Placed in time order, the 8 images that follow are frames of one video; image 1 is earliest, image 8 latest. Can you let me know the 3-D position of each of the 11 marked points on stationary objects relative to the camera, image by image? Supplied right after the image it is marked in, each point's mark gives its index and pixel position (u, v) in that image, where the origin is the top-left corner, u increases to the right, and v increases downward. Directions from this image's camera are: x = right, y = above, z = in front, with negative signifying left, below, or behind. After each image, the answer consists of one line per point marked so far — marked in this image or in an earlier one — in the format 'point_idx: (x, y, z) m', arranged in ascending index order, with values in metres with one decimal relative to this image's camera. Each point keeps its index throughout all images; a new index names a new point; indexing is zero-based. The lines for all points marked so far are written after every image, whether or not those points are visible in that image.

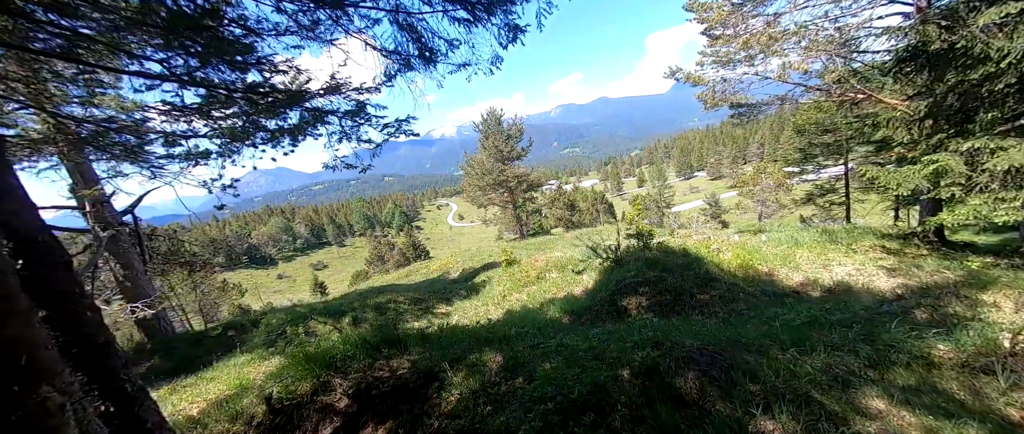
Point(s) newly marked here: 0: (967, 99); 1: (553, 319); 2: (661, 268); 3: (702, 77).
0: (+10.4, +2.6, +8.0) m
1: (+0.9, -2.4, +7.8) m
2: (+3.3, -1.1, +7.8) m
3: (+7.0, +5.2, +12.8) m
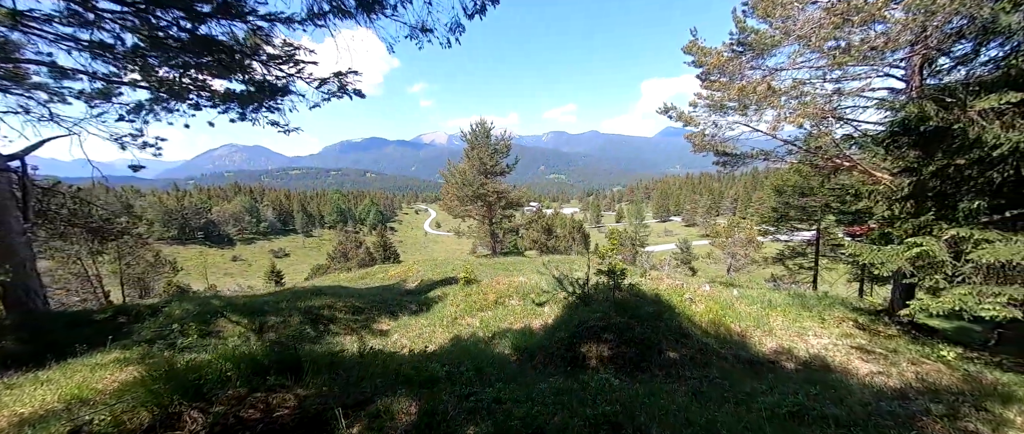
0: (+9.9, +0.7, +7.8) m
1: (-0.3, -2.8, +6.7) m
2: (+2.3, -1.9, +7.0) m
3: (+6.6, +3.6, +12.5) m
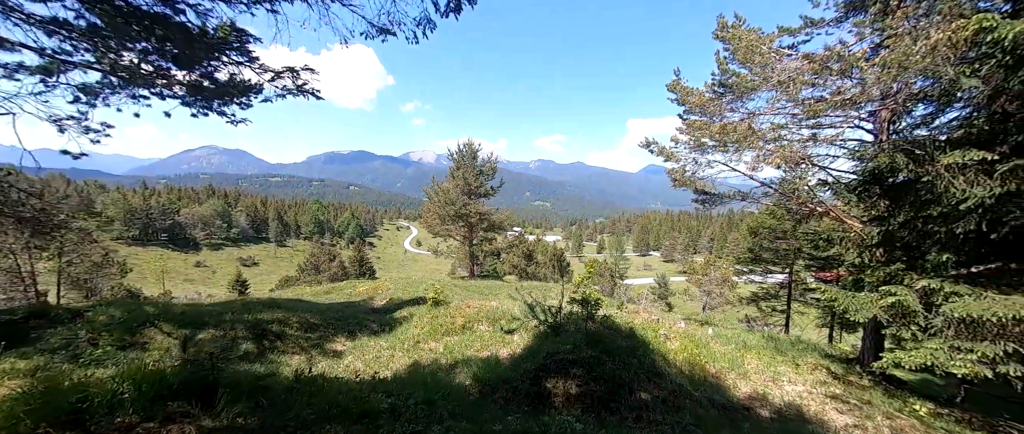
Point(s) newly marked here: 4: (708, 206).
0: (+9.3, -0.4, +7.9) m
1: (-1.0, -3.1, +6.1) m
2: (+1.7, -2.5, +6.6) m
3: (+6.0, +2.3, +12.7) m
4: (+7.4, +0.4, +13.0) m
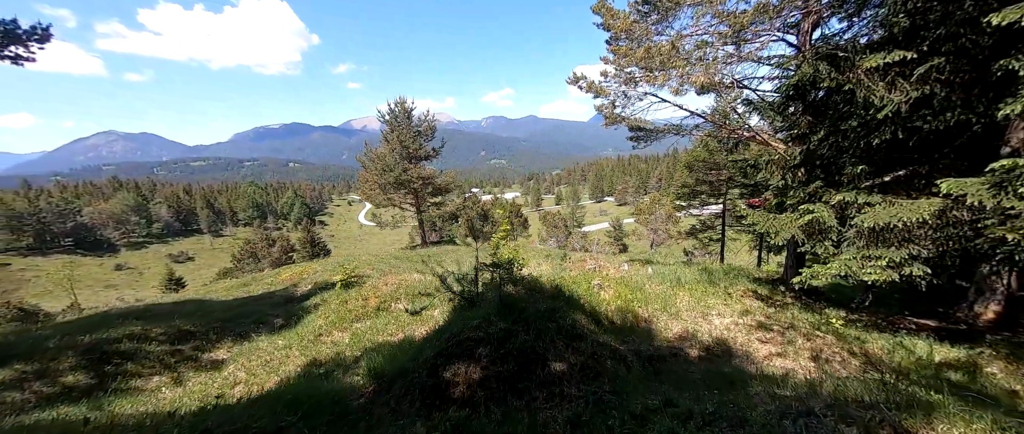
0: (+7.2, +1.5, +7.6) m
1: (-2.4, -2.6, +5.1) m
2: (+0.1, -1.6, +5.7) m
3: (+3.0, +4.3, +11.6) m
4: (+4.6, +2.7, +12.3) m
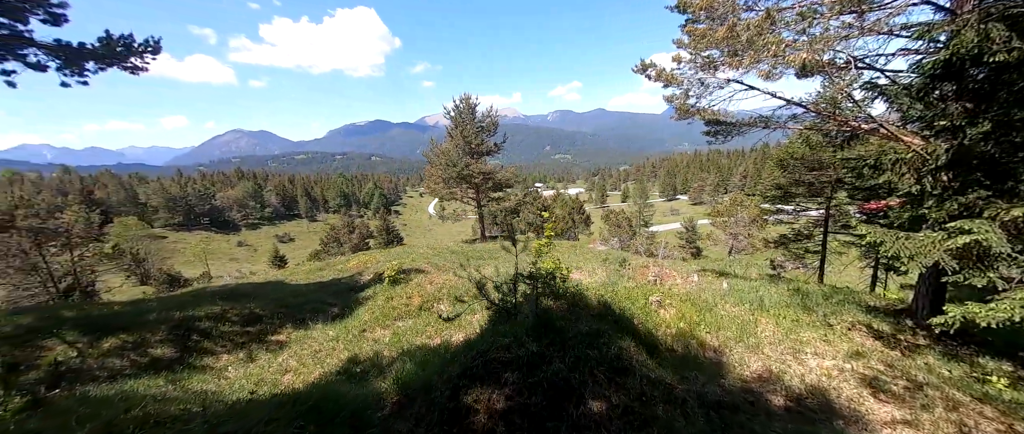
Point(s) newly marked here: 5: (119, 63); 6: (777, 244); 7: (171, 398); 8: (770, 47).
0: (+8.1, +1.1, +5.6) m
1: (-2.0, -2.6, +4.9) m
2: (+0.6, -1.7, +5.1) m
3: (+4.8, +4.1, +10.2) m
4: (+6.4, +2.4, +10.6) m
5: (-9.3, +3.6, +8.3) m
6: (+14.1, -1.5, +18.4) m
7: (-5.3, -2.8, +5.4) m
8: (+5.7, +3.5, +7.5) m
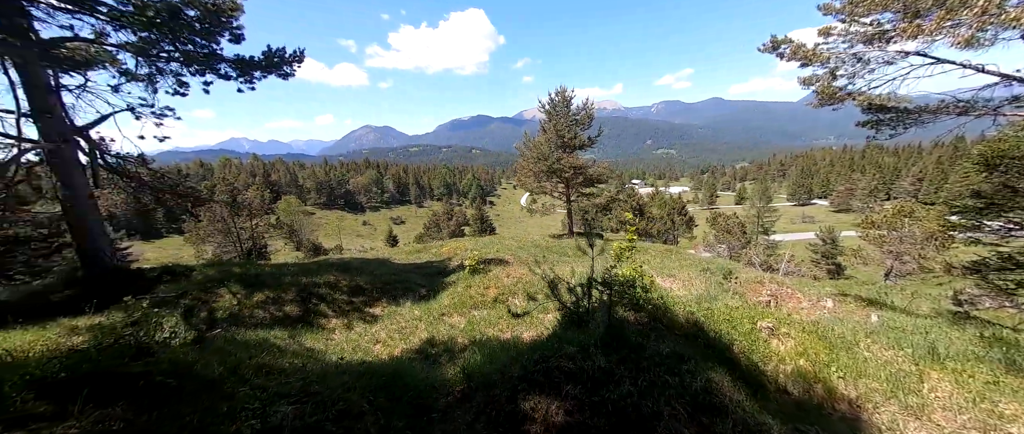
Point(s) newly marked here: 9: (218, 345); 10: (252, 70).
0: (+9.0, +0.6, +3.0) m
1: (-1.1, -2.5, +5.1) m
2: (+1.5, -1.7, +4.5) m
3: (+7.3, +3.9, +8.2) m
4: (+8.8, +2.1, +8.3) m
5: (-6.9, +4.2, +10.1) m
6: (+18.0, -2.2, +13.8) m
7: (-4.1, -2.5, +6.4) m
8: (+7.4, +3.2, +5.4) m
9: (-4.7, -2.1, +5.6) m
10: (-7.3, +4.1, +9.7) m
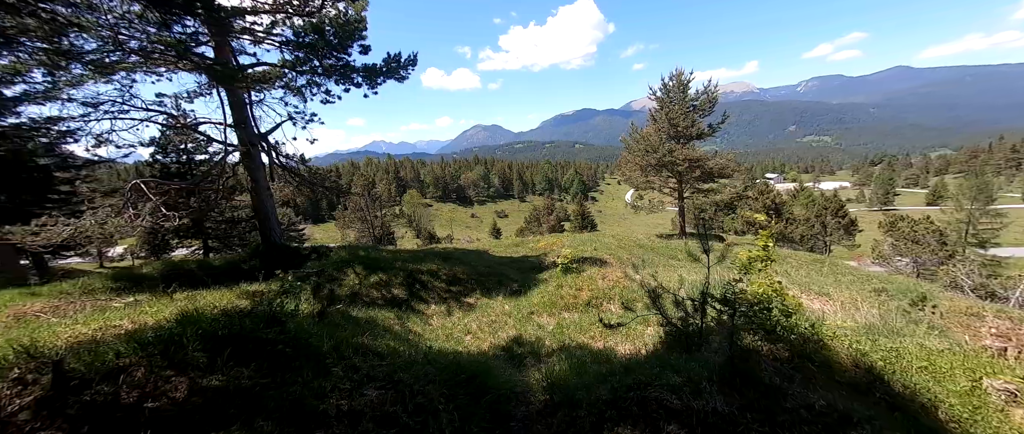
0: (+9.3, +0.4, -0.2) m
1: (+0.1, -2.4, +4.7) m
2: (+2.5, -1.7, +3.5) m
3: (+9.2, +3.8, +5.3) m
4: (+10.6, +1.9, +4.9) m
5: (-3.8, +4.5, +11.1) m
6: (+20.9, -2.6, +7.6) m
7: (-2.4, -2.3, +6.9) m
8: (+8.4, +3.0, +2.6) m
9: (-3.2, -1.9, +6.3) m
10: (-4.3, +4.4, +10.9) m
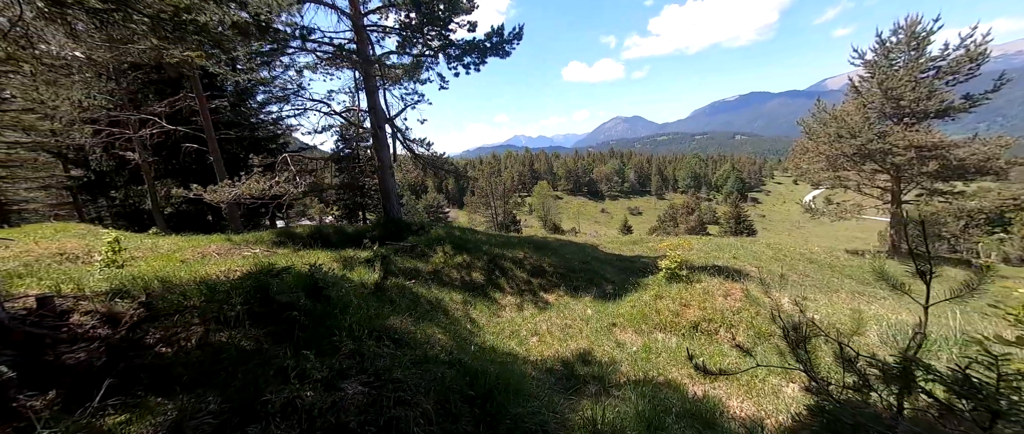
0: (+7.1, 0.0, -4.7) m
1: (+0.4, -2.1, +3.4) m
2: (+2.1, -1.6, +1.3) m
3: (+9.3, +3.4, +0.3) m
4: (+10.4, +1.5, -0.5) m
5: (-0.4, +5.1, +10.6) m
6: (+20.7, -3.8, -1.8) m
7: (-1.2, -1.8, +6.3) m
8: (+7.6, +2.7, -1.9) m
9: (-2.1, -1.4, +6.1) m
10: (-1.0, +5.0, +10.6) m
